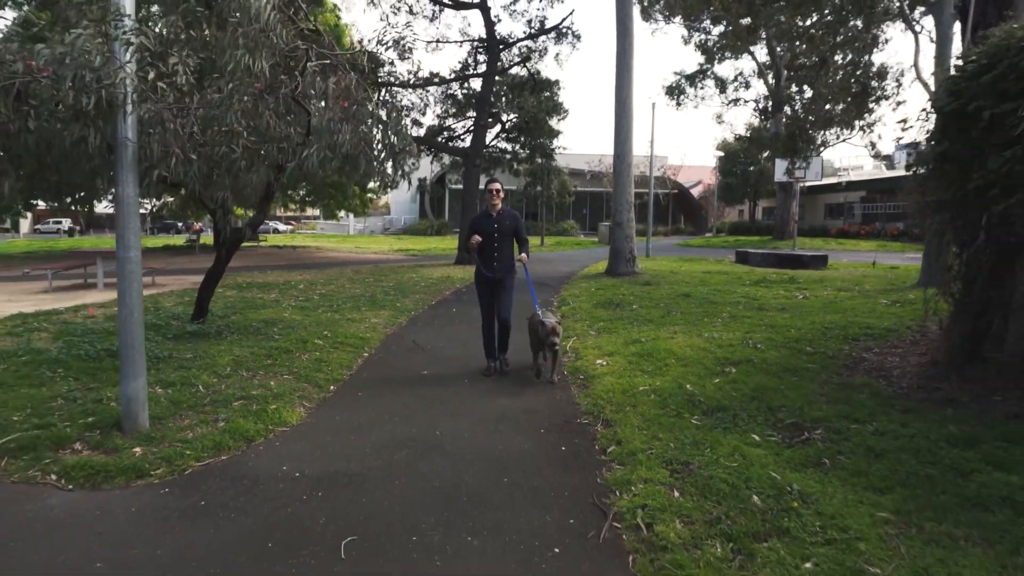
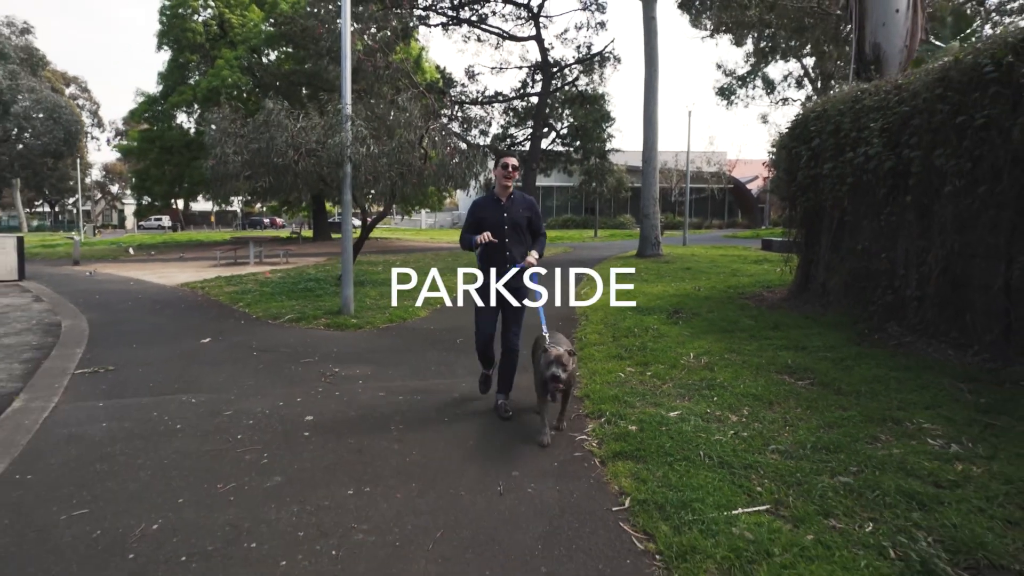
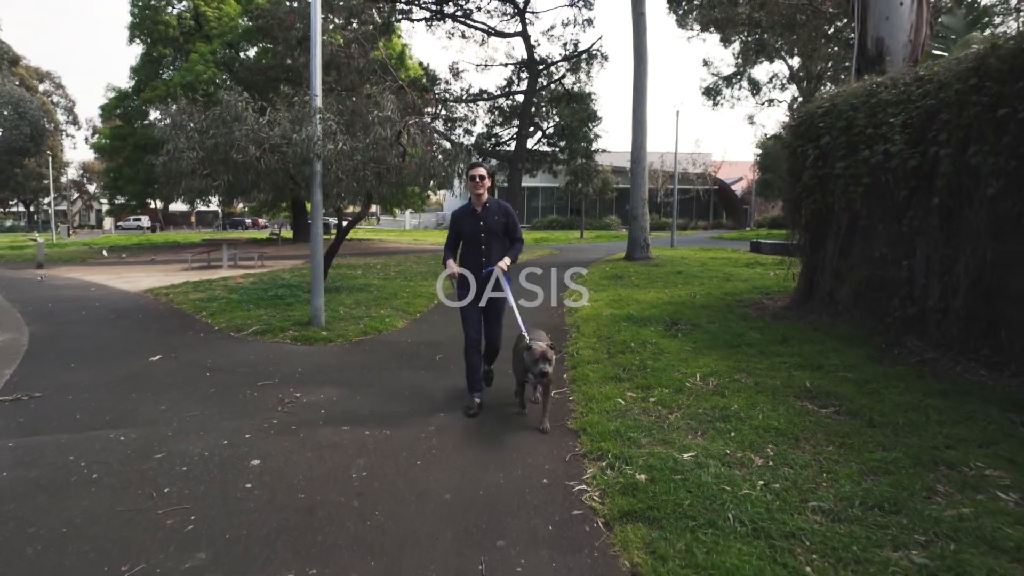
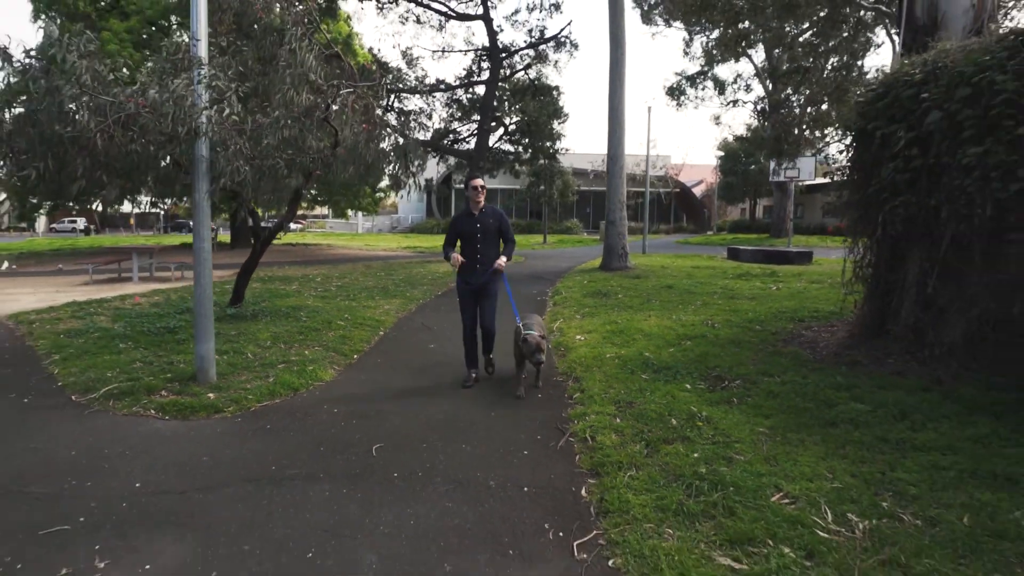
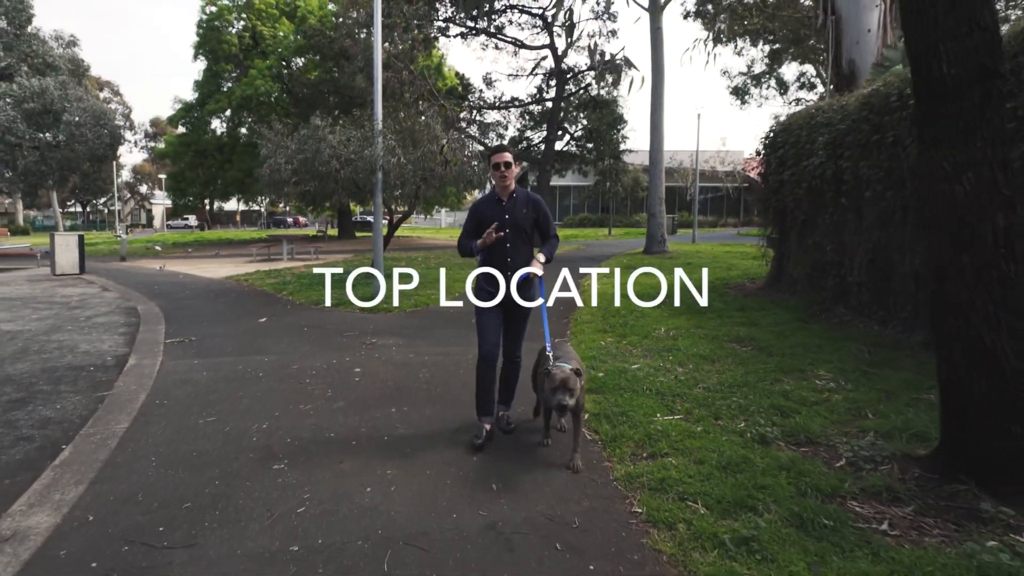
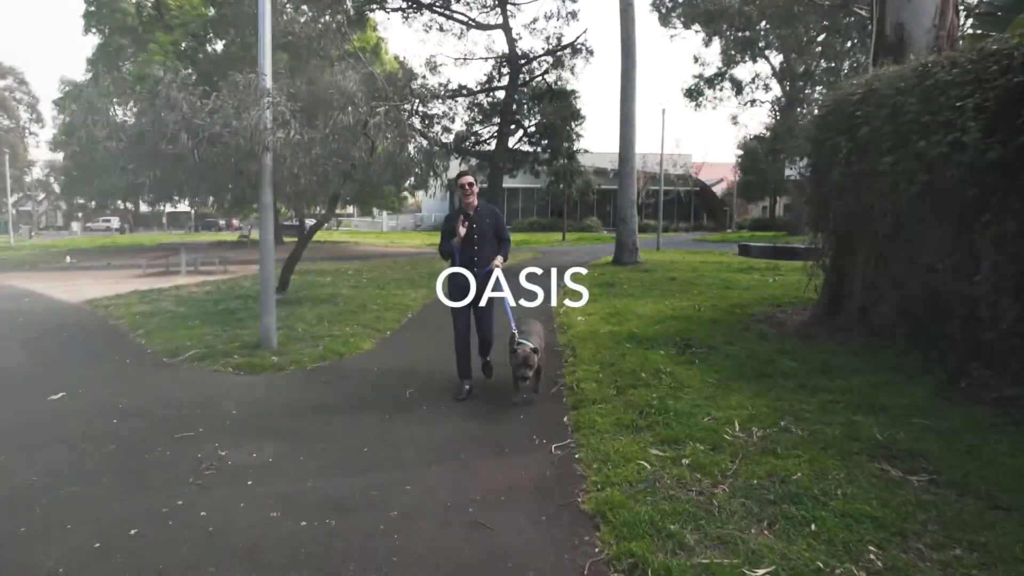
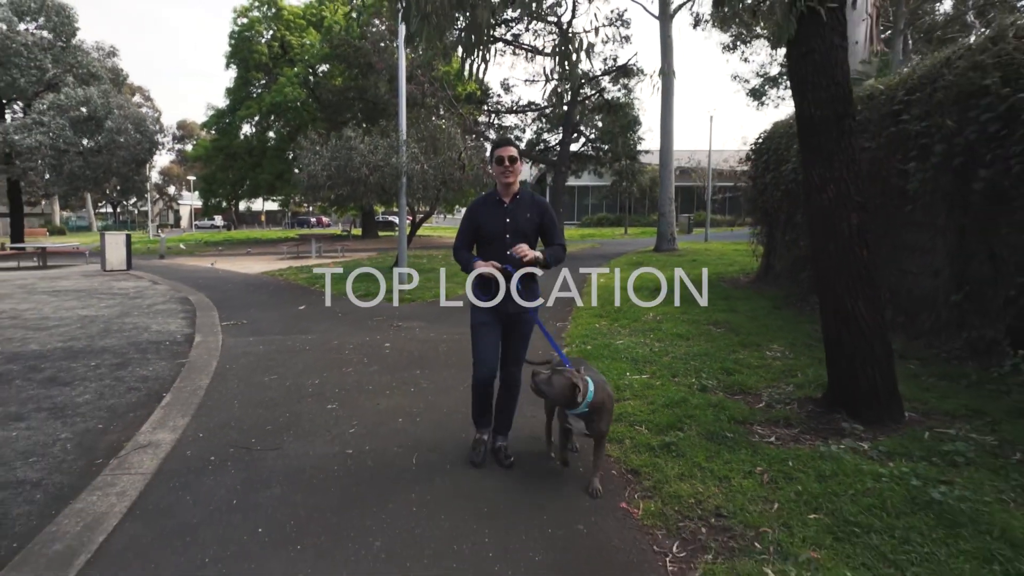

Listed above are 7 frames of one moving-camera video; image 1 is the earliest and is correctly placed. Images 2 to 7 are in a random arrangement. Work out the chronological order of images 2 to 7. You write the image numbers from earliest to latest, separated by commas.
4, 6, 3, 2, 5, 7
